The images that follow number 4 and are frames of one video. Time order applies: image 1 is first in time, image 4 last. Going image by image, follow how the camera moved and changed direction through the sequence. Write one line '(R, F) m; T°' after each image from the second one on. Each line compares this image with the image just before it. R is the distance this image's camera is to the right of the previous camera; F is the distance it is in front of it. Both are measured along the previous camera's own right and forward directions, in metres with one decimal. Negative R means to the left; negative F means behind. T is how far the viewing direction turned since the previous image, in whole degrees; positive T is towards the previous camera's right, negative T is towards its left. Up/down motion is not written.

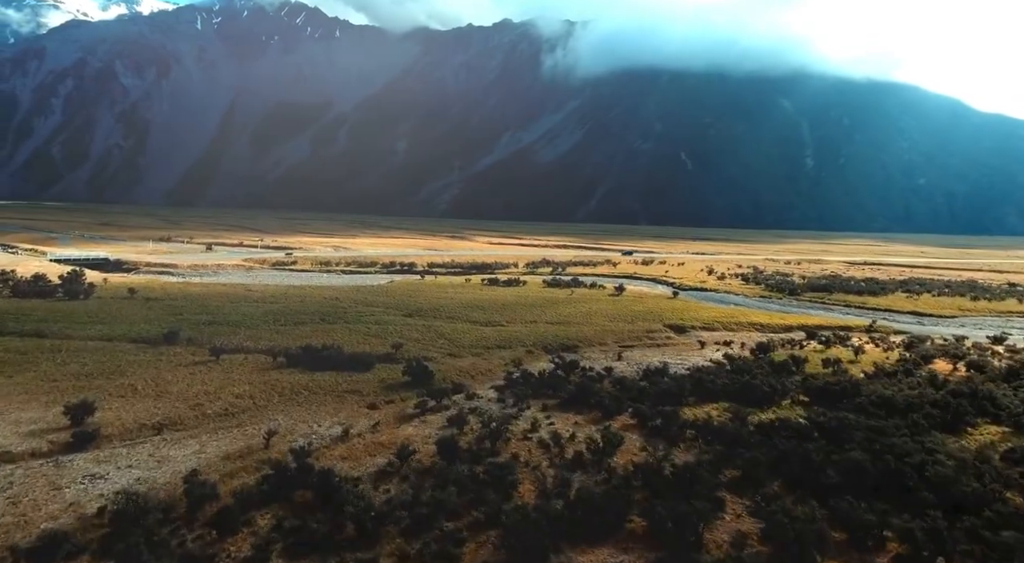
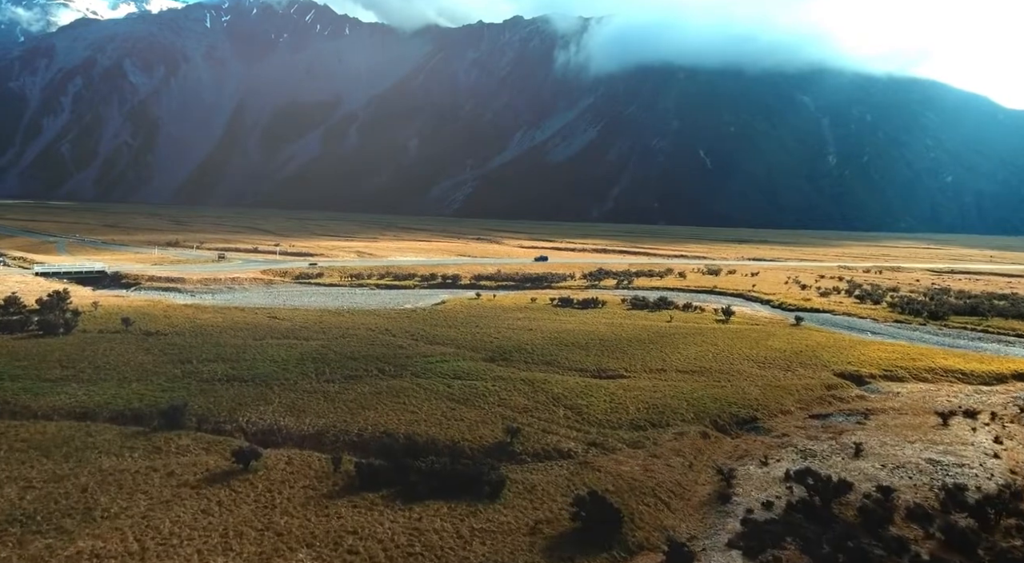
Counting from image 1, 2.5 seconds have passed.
(-5.8, +15.4) m; -1°
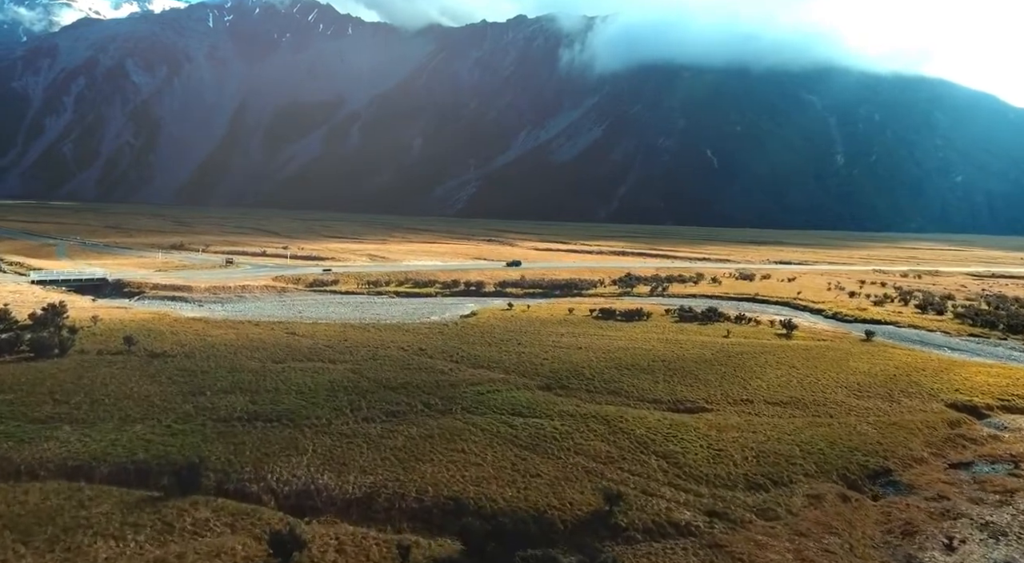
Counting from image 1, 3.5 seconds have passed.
(-2.7, +6.1) m; 0°
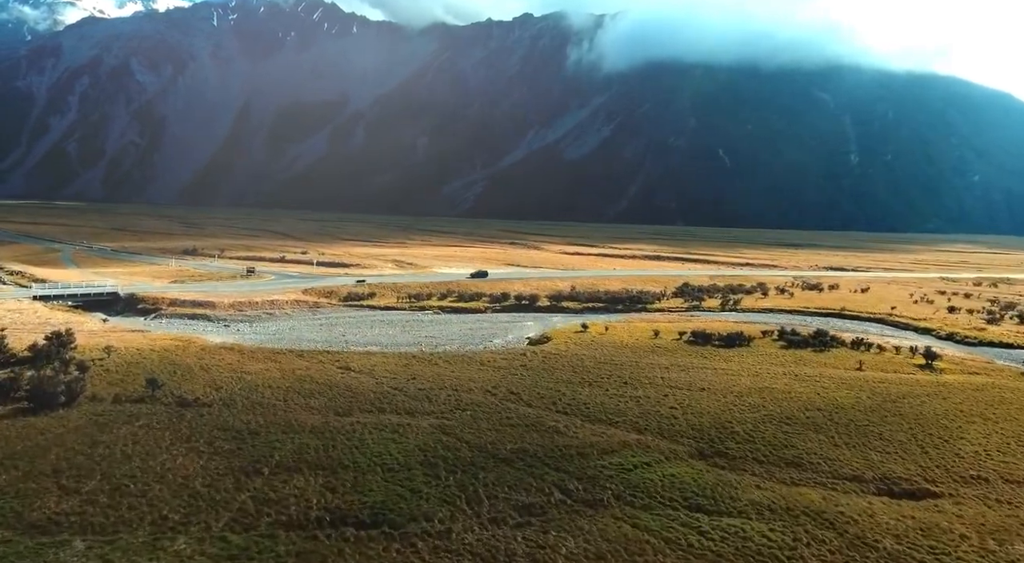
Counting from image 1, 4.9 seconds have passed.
(-5.1, +9.6) m; 0°
